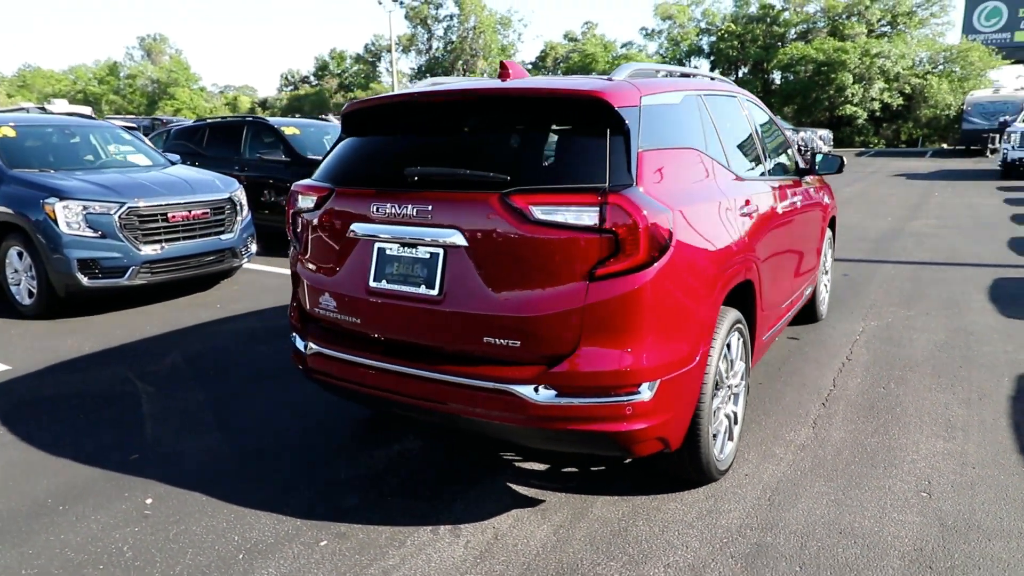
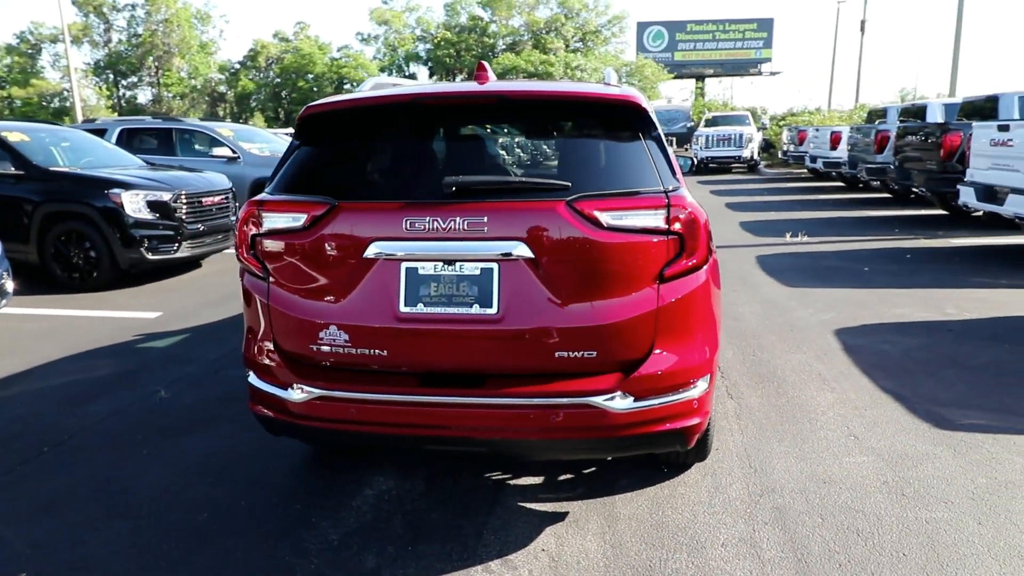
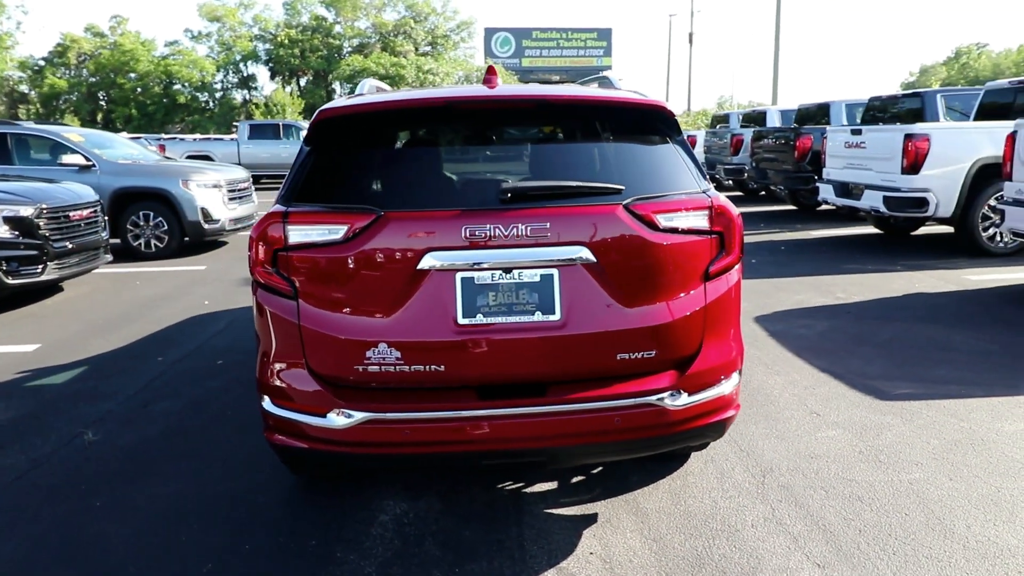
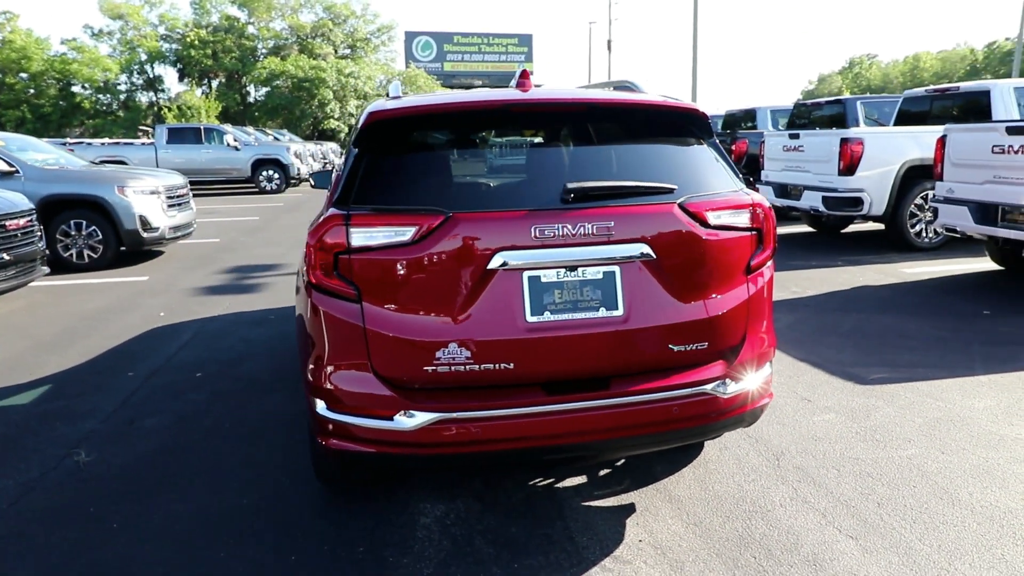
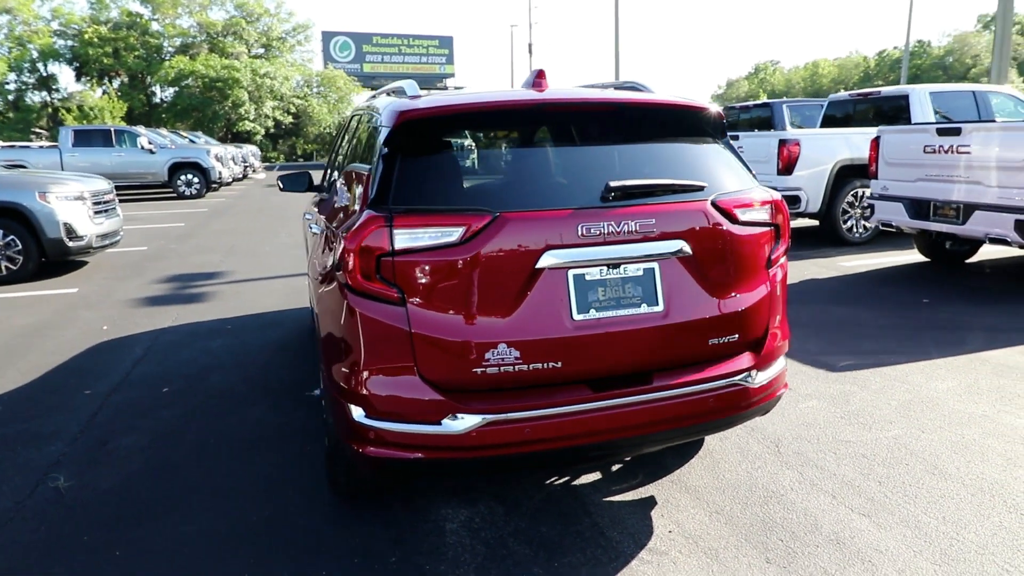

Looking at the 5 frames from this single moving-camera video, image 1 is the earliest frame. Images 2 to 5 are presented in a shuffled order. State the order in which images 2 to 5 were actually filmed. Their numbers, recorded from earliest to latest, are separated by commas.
2, 3, 4, 5
